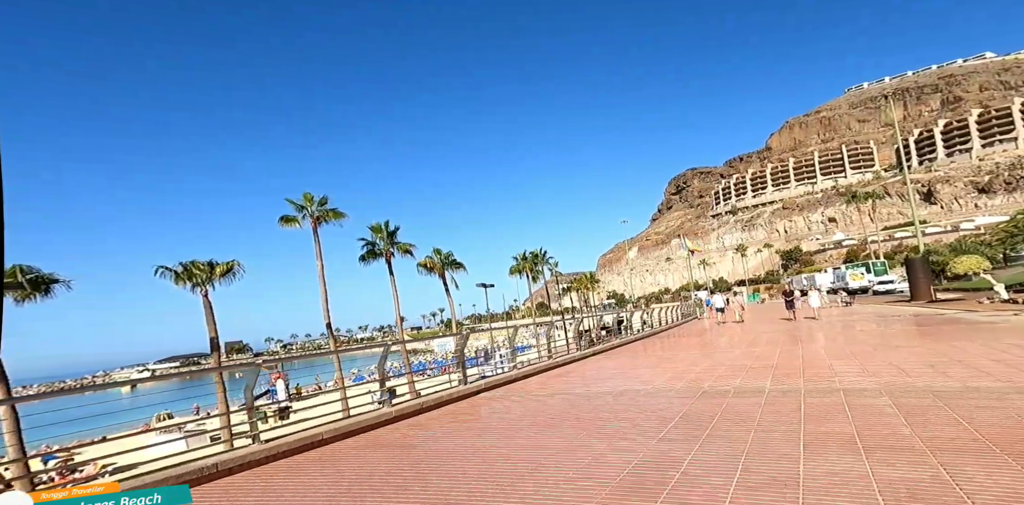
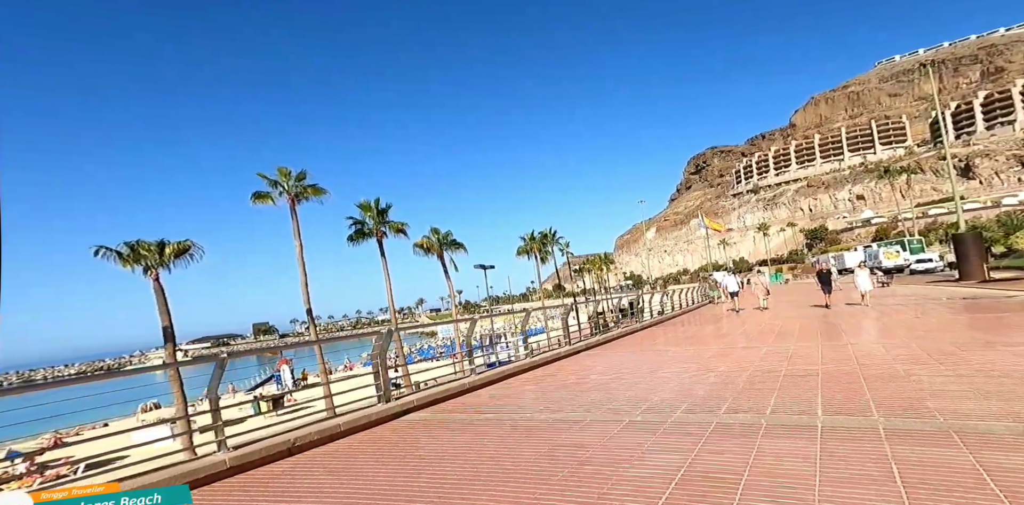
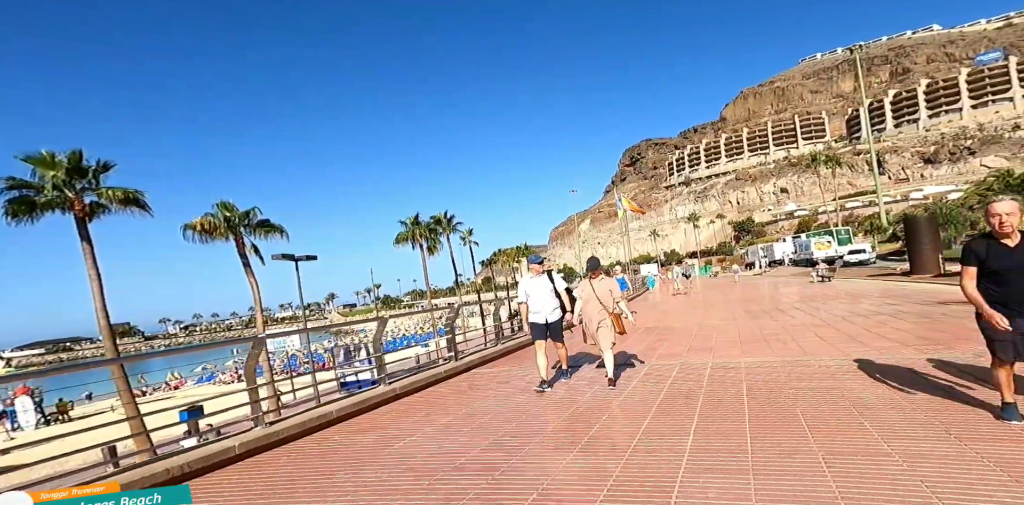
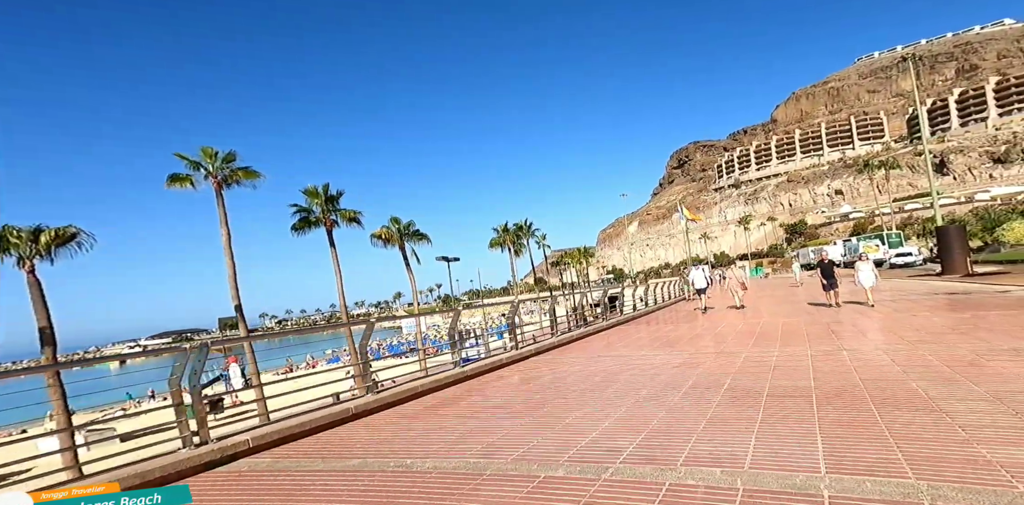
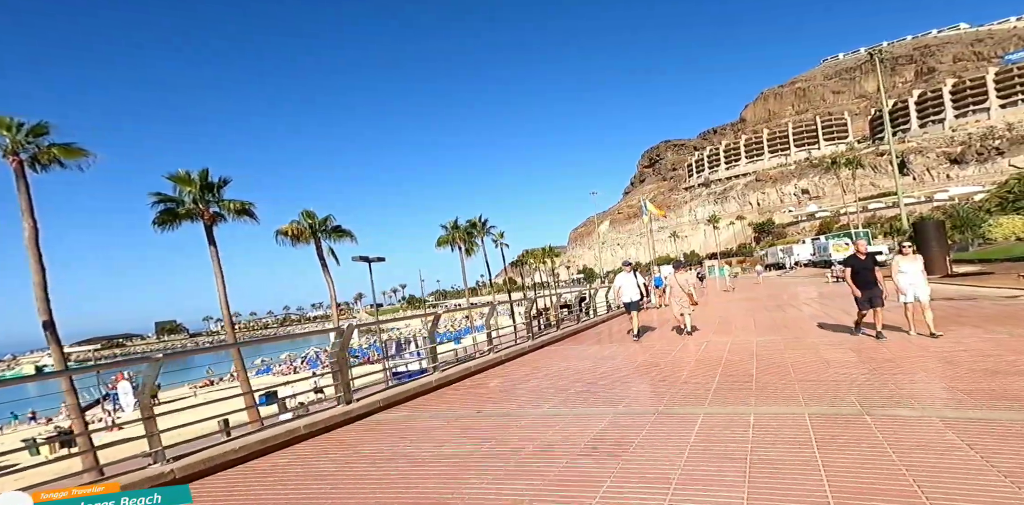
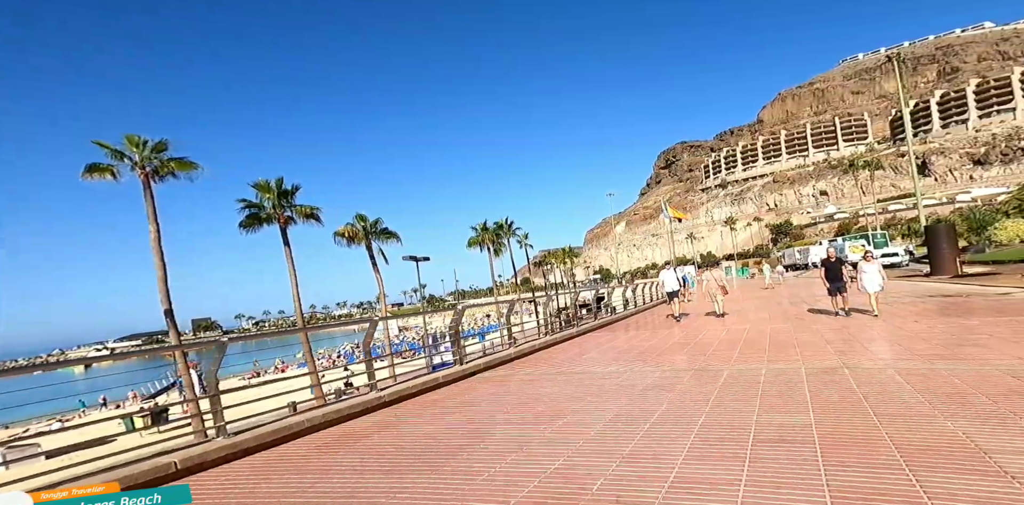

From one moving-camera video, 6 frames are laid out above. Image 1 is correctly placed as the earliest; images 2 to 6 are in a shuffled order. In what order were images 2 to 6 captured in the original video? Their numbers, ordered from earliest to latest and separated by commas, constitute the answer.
2, 4, 6, 5, 3
